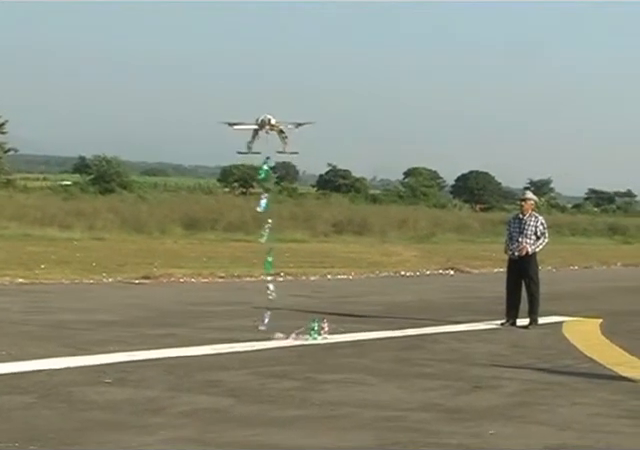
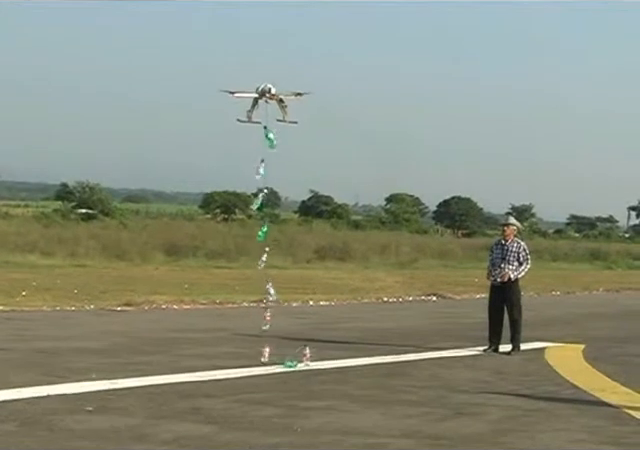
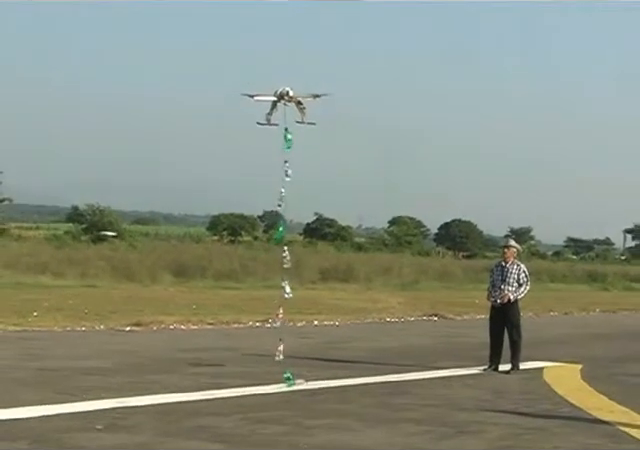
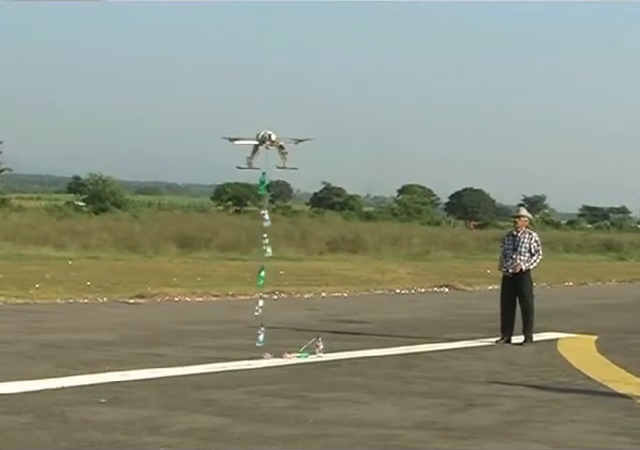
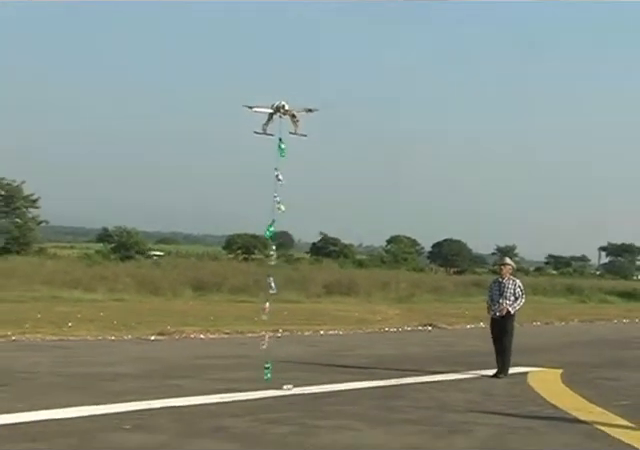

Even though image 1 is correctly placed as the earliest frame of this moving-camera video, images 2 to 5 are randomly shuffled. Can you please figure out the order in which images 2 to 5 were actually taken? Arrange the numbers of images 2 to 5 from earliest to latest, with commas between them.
4, 2, 3, 5
